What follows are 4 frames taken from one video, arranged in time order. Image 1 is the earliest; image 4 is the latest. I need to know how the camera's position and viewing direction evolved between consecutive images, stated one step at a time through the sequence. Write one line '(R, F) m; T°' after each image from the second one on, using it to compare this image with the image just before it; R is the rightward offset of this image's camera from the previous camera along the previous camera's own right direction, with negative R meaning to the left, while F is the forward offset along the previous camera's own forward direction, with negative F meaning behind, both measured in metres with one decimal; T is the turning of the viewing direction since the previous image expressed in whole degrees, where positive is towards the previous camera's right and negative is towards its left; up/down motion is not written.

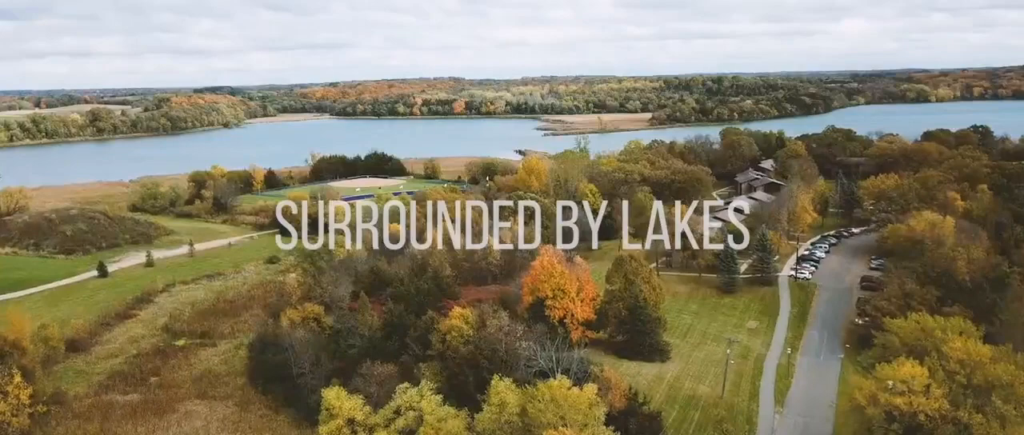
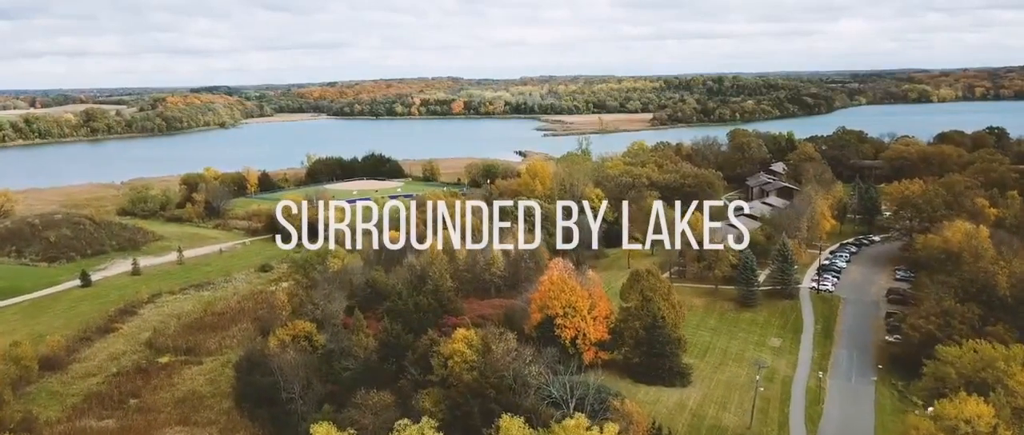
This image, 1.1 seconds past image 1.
(-0.3, +2.0) m; 0°
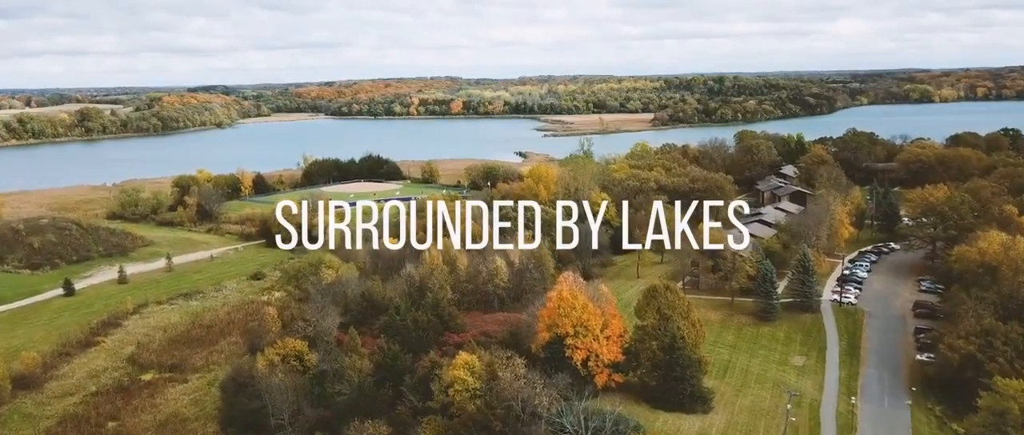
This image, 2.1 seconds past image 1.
(-0.2, +1.8) m; 0°
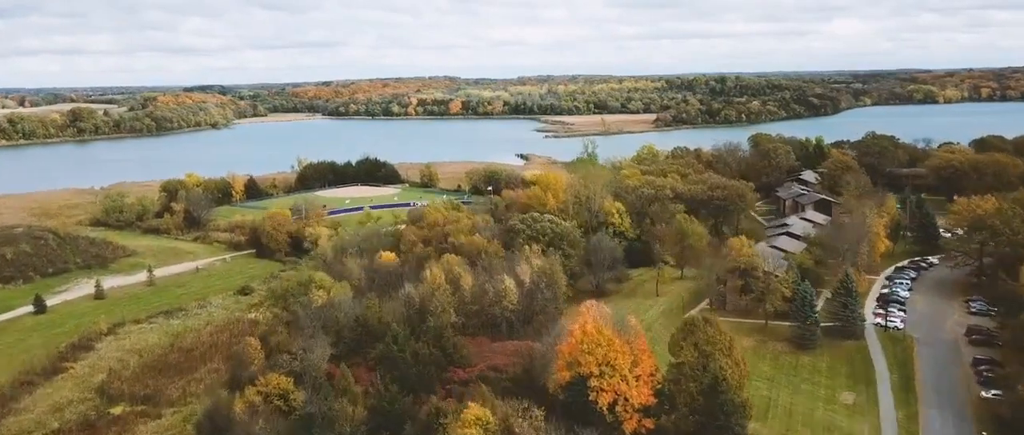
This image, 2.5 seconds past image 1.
(-0.4, +2.9) m; 0°
